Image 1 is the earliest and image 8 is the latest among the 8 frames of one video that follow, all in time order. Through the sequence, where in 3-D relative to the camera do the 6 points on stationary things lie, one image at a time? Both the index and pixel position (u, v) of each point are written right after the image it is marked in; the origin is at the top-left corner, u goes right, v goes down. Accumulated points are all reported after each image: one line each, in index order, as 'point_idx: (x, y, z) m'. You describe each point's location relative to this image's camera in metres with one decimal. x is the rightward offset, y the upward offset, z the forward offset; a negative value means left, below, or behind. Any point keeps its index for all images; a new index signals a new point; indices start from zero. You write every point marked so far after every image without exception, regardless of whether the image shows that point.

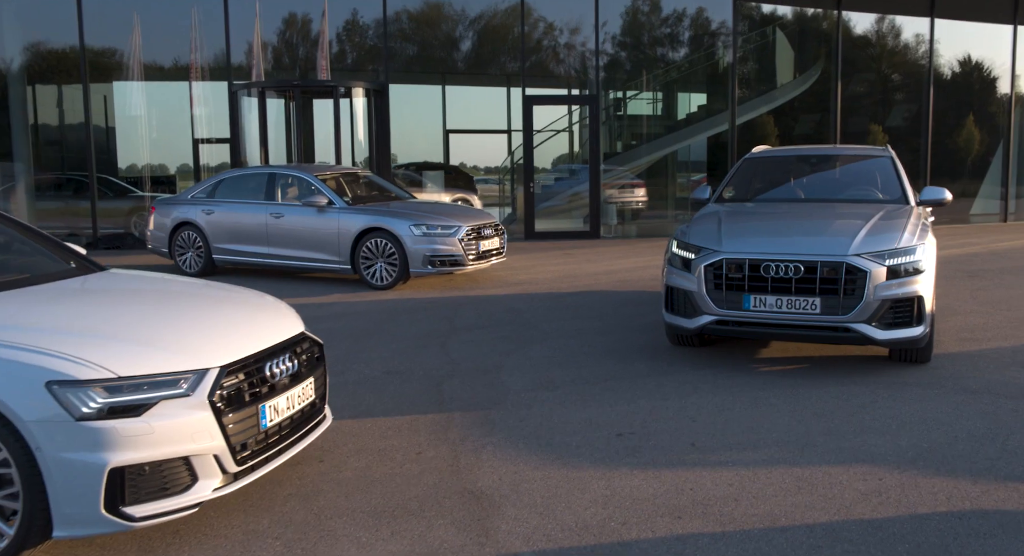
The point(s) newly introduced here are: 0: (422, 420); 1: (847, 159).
0: (-0.6, -0.9, +4.6) m
1: (+3.5, +1.2, +7.6) m
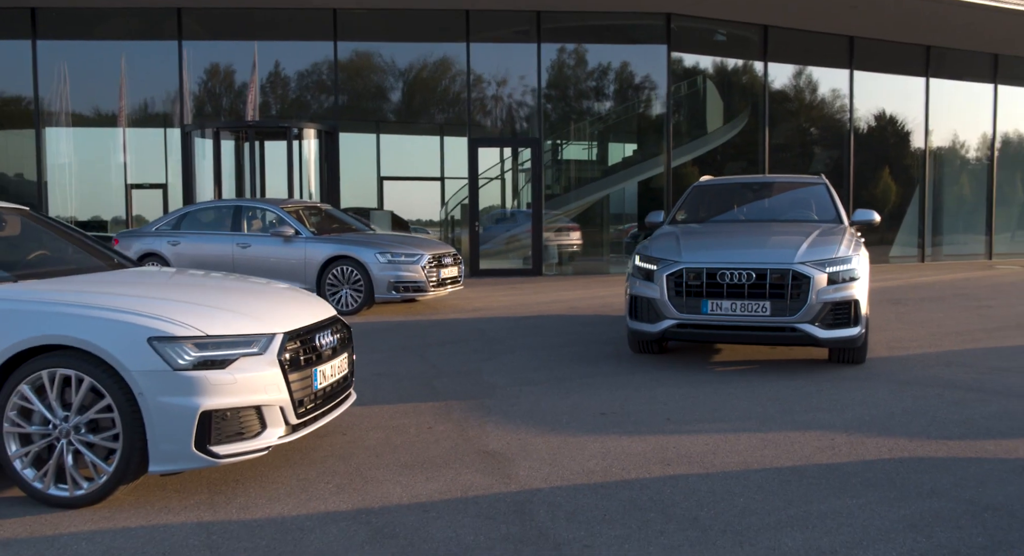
0: (-0.6, -0.9, +5.0) m
1: (+3.1, +1.0, +8.5) m
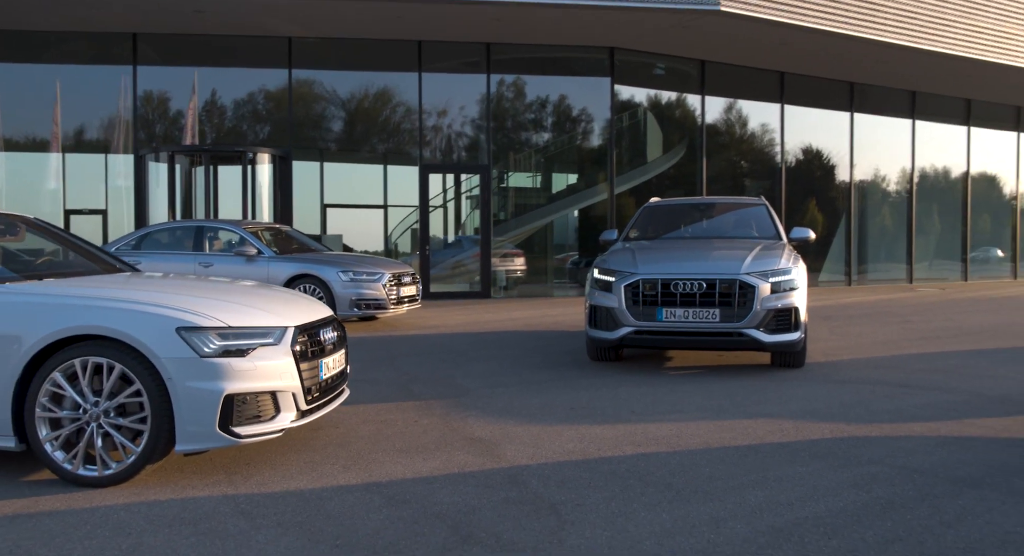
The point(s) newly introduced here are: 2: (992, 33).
0: (-0.8, -0.9, +5.3) m
1: (+2.7, +0.9, +9.2) m
2: (+10.4, +5.1, +15.1) m
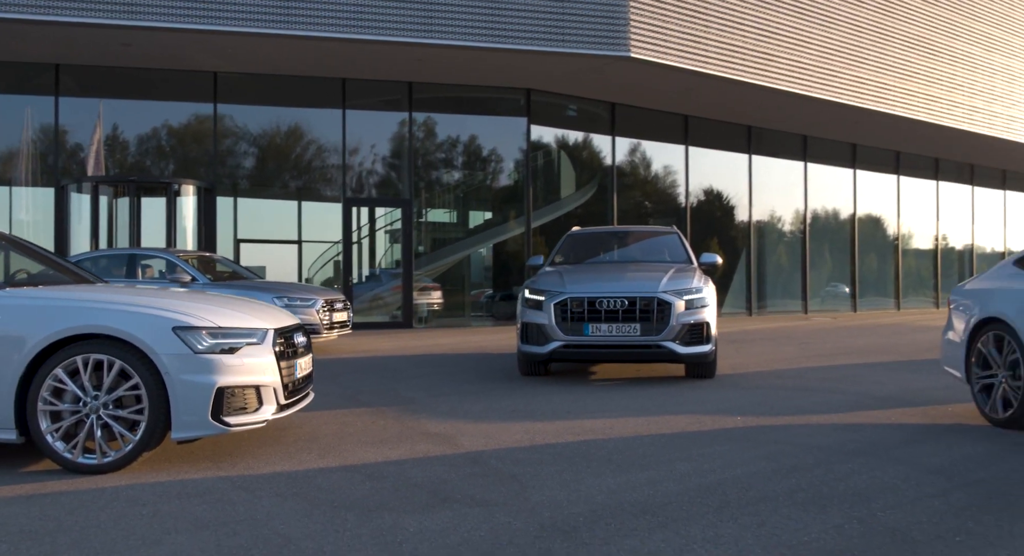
0: (-1.2, -1.0, +5.7) m
1: (+1.7, +0.6, +10.0) m
2: (+8.7, +4.6, +17.0) m
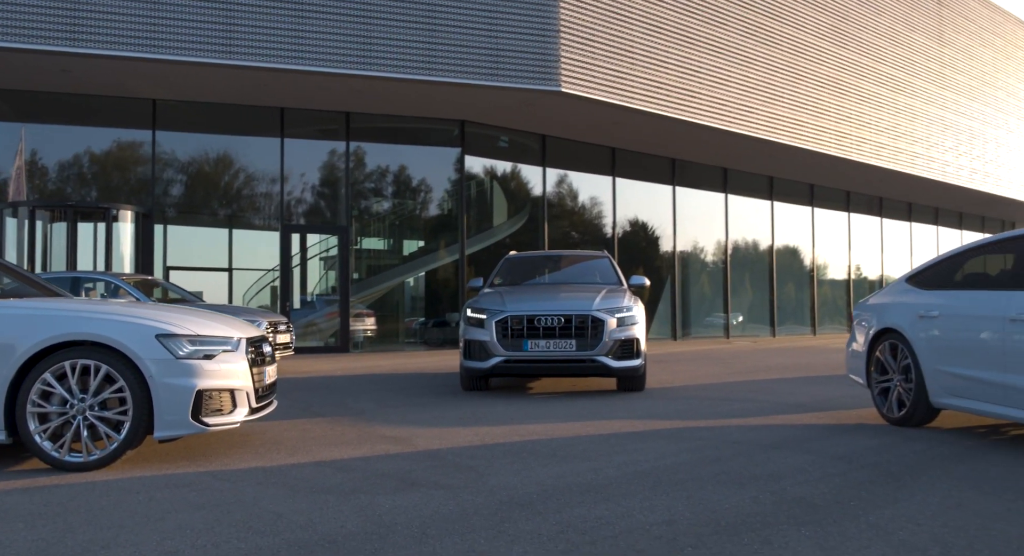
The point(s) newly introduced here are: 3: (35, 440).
0: (-1.6, -1.2, +6.0) m
1: (+0.9, +0.2, +10.6) m
2: (+7.0, +4.0, +18.4) m
3: (-2.4, -0.8, +3.6) m
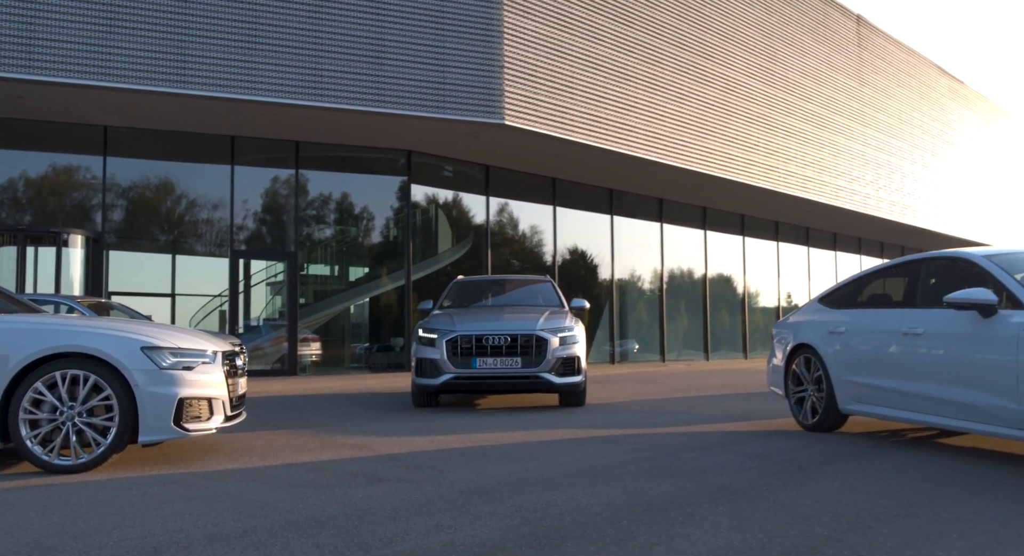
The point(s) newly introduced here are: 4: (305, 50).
0: (-2.1, -1.4, +6.3) m
1: (0.0, -0.1, +11.1) m
2: (+5.5, +3.3, +19.6) m
3: (-2.6, -0.9, +3.9) m
4: (-4.0, +4.4, +13.8) m
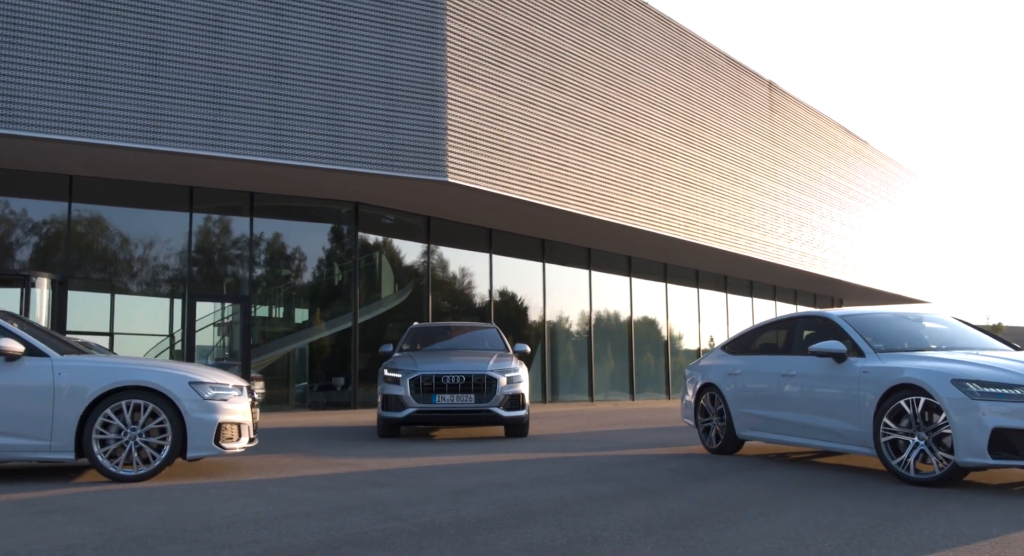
0: (-2.5, -1.8, +7.3) m
1: (-0.9, -0.9, +12.4) m
2: (+3.8, +2.0, +21.5) m
3: (-2.8, -1.2, +4.9) m
4: (-5.1, +3.5, +14.9) m
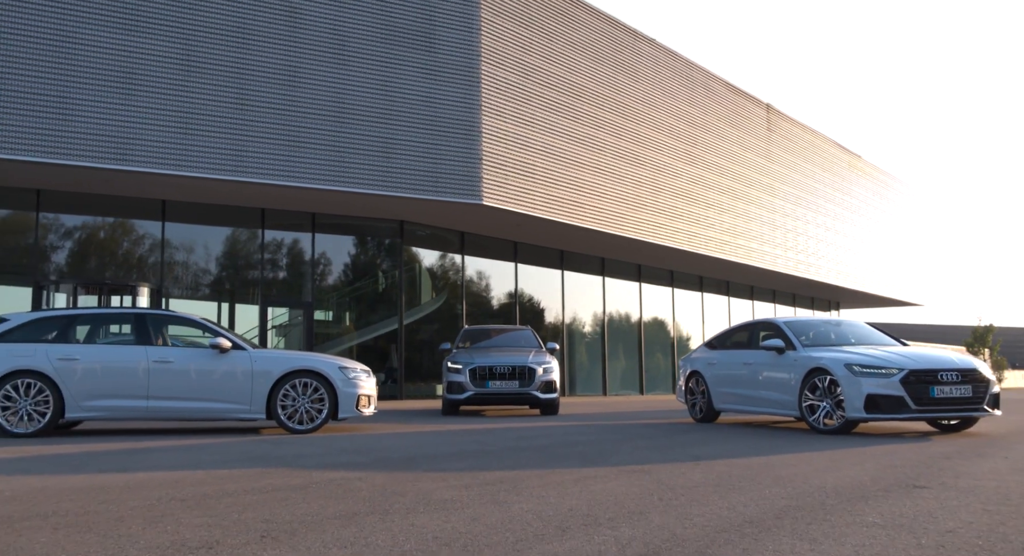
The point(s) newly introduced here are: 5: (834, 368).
0: (-1.9, -2.1, +10.1) m
1: (-0.2, -1.1, +15.1) m
2: (+4.5, +1.7, +24.2) m
3: (-2.3, -1.5, +7.7) m
4: (-4.5, +3.2, +17.7) m
5: (+3.5, -1.0, +7.9) m
